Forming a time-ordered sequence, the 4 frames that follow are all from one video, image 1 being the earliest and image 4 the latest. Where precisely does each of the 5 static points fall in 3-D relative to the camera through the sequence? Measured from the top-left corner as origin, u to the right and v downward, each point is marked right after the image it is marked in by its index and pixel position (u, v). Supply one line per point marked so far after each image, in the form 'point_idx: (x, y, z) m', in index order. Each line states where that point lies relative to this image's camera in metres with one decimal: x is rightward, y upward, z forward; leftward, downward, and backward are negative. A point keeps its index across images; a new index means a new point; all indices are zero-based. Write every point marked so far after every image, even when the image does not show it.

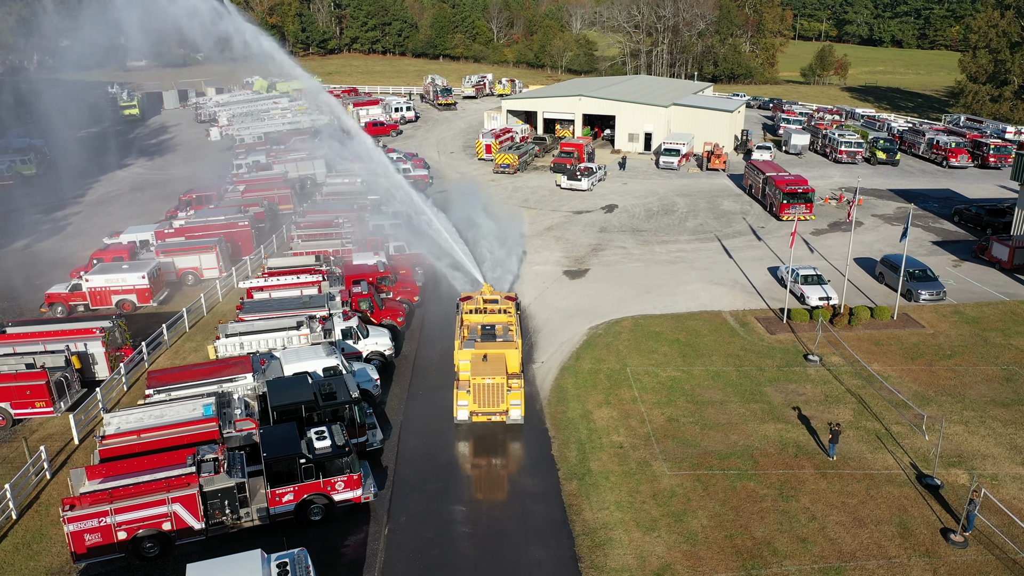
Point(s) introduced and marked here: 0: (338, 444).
0: (-3.6, -3.2, +17.2) m
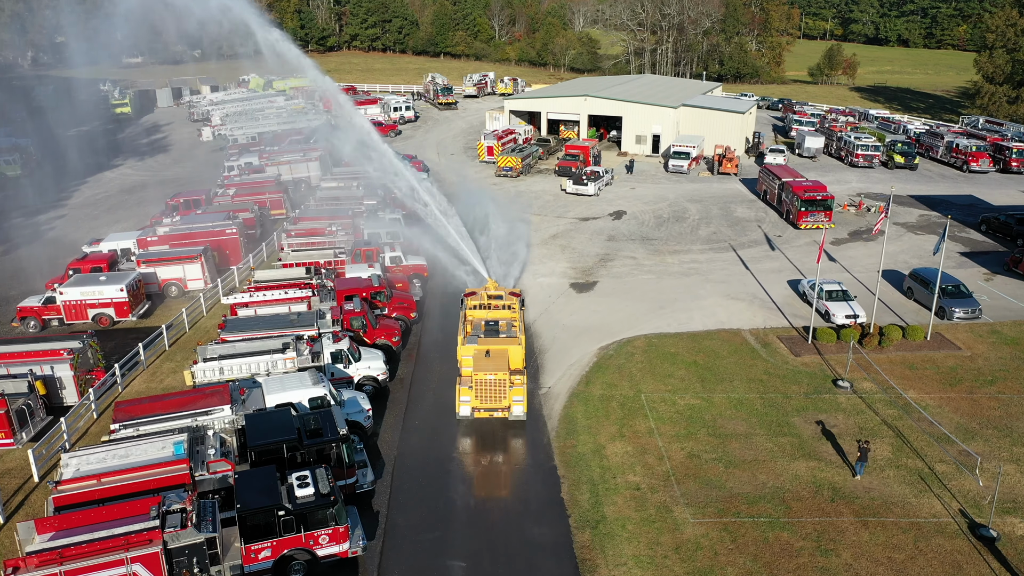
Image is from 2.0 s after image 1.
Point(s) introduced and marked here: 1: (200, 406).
0: (-3.5, -3.7, +15.3) m
1: (-6.7, -2.5, +18.2) m
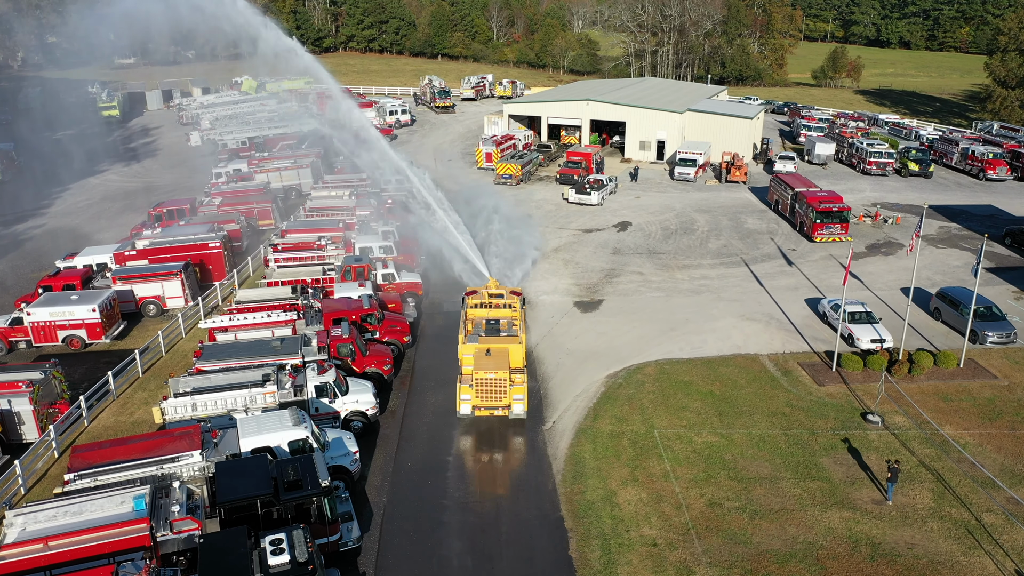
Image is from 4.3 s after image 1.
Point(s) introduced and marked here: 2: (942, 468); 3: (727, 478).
0: (-3.4, -4.3, +13.4) m
1: (-6.7, -3.2, +16.3) m
2: (+9.6, -4.0, +18.6) m
3: (+4.7, -4.1, +18.3) m
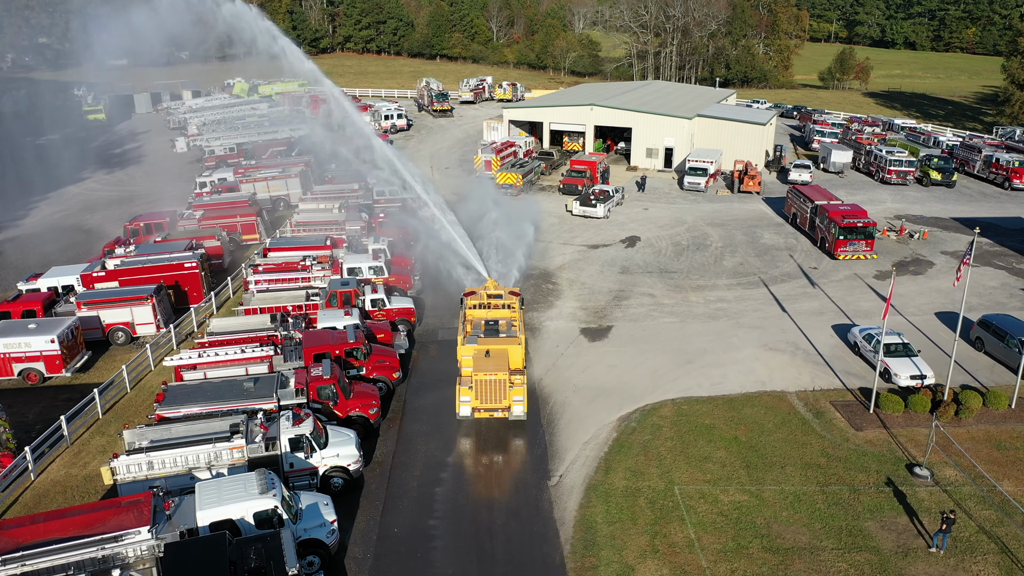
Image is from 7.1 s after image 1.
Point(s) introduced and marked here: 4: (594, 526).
0: (-3.4, -5.1, +11.1) m
1: (-6.7, -4.0, +13.9) m
2: (+9.6, -4.8, +16.3) m
3: (+4.7, -4.9, +15.9) m
4: (+1.6, -4.7, +16.6) m
